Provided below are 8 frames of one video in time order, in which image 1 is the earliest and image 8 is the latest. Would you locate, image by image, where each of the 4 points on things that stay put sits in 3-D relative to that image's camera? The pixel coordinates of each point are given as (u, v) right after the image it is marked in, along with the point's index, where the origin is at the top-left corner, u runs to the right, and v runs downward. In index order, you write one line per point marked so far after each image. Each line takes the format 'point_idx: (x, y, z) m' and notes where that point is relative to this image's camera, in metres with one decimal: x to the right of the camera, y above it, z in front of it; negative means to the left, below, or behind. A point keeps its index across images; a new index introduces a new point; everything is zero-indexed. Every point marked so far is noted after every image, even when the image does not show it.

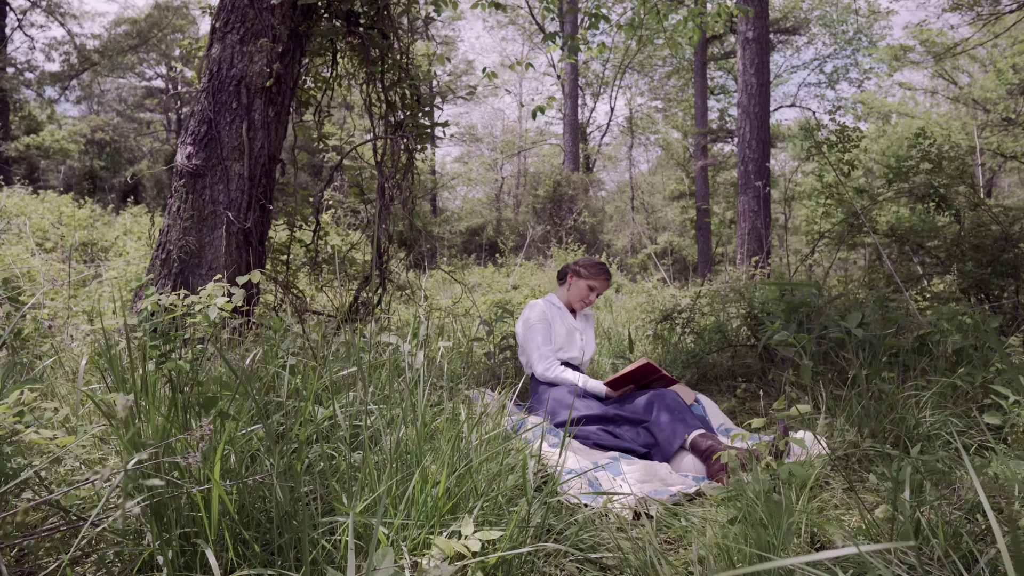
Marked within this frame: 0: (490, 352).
0: (-0.1, -0.4, +4.6) m
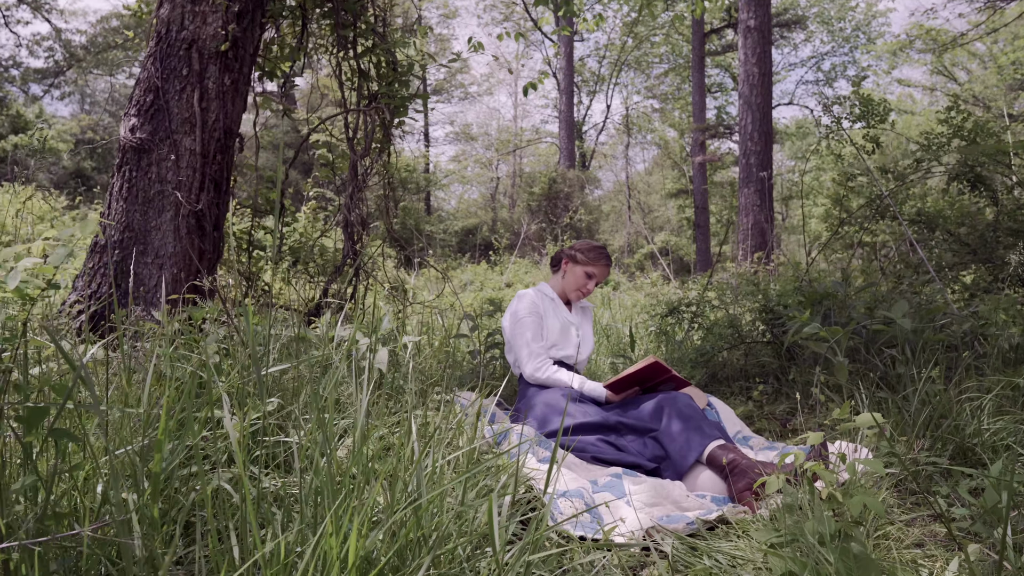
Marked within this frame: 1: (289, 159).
0: (-0.2, -0.3, +4.1) m
1: (-1.1, +0.6, +4.2) m
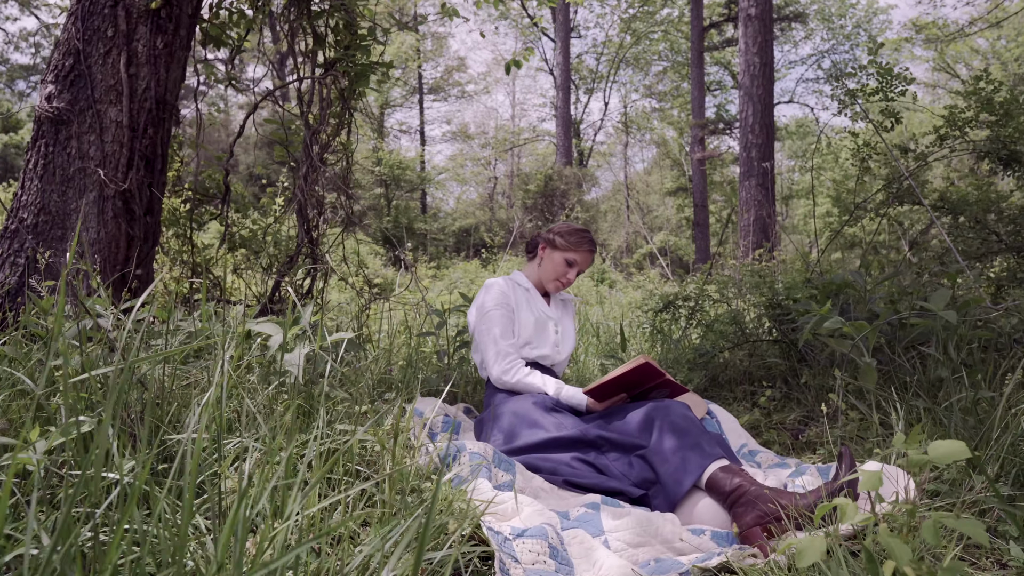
0: (-0.3, -0.3, +3.7) m
1: (-1.2, +0.7, +3.7) m
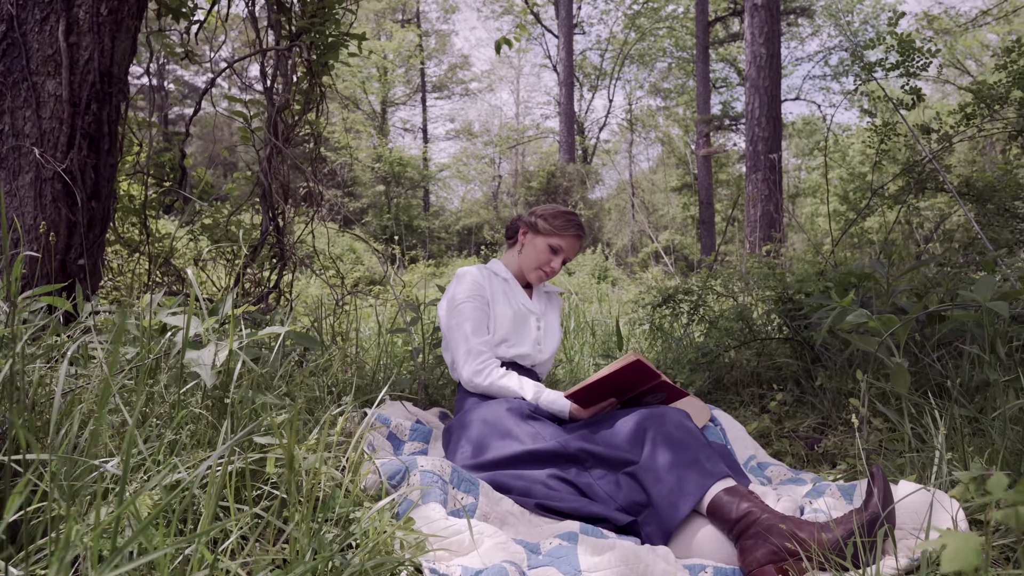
0: (-0.4, -0.2, +3.3) m
1: (-1.3, +0.7, +3.4) m
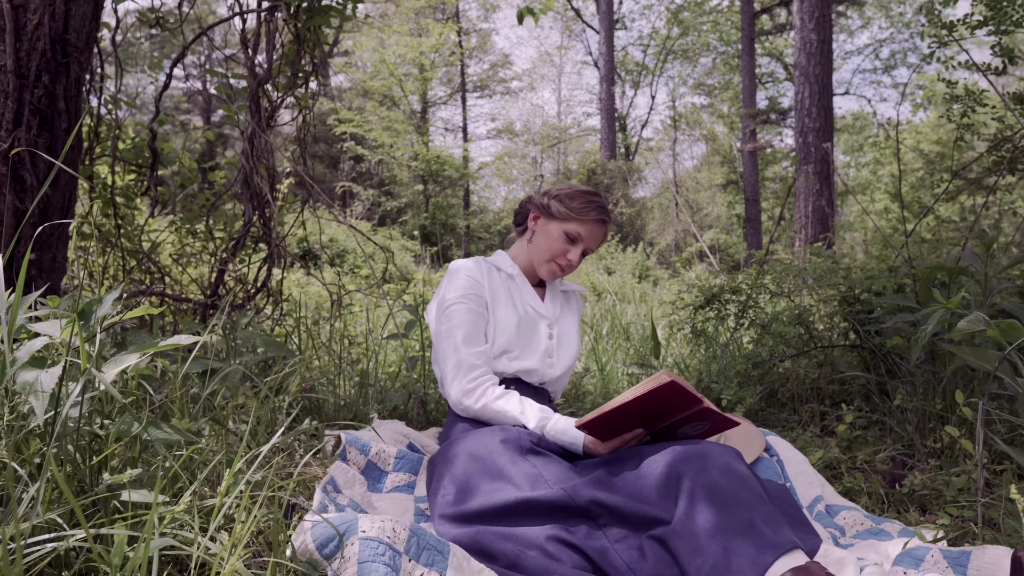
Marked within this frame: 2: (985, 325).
0: (-0.3, -0.2, +2.9) m
1: (-1.2, +0.7, +3.0) m
2: (+0.9, -0.1, +1.5) m
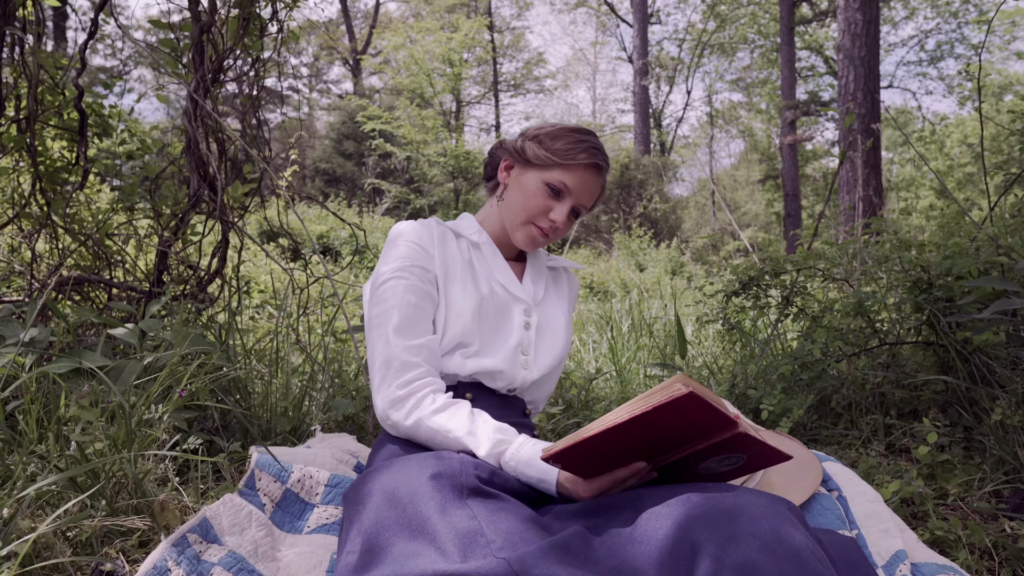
0: (-0.3, -0.2, +2.3) m
1: (-1.3, +0.7, +2.5) m
2: (+0.8, 0.0, +1.0) m
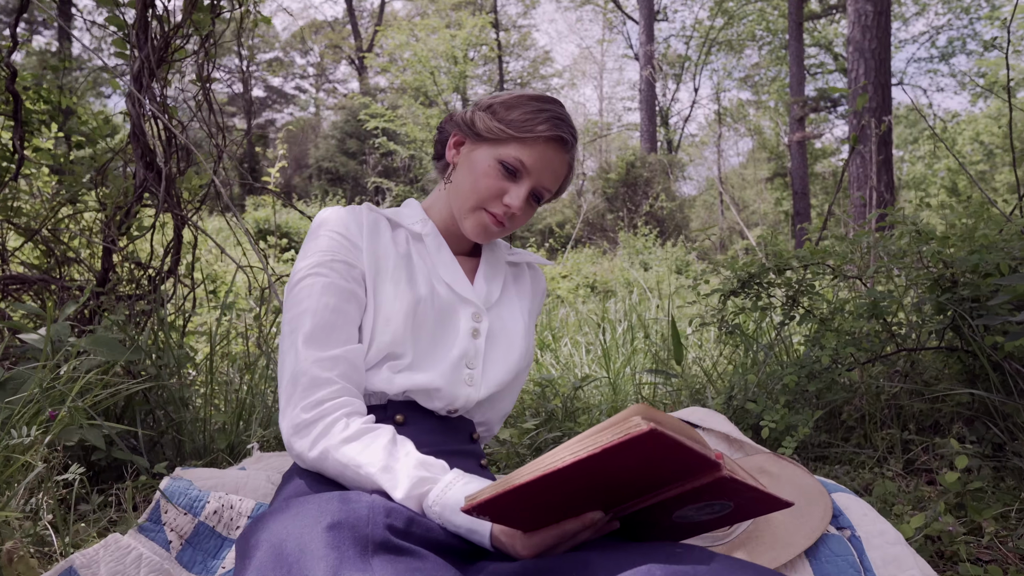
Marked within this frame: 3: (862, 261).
0: (-0.4, -0.2, +2.1) m
1: (-1.3, +0.7, +2.3) m
2: (+0.7, 0.0, +0.7) m
3: (+0.9, +0.1, +2.2) m
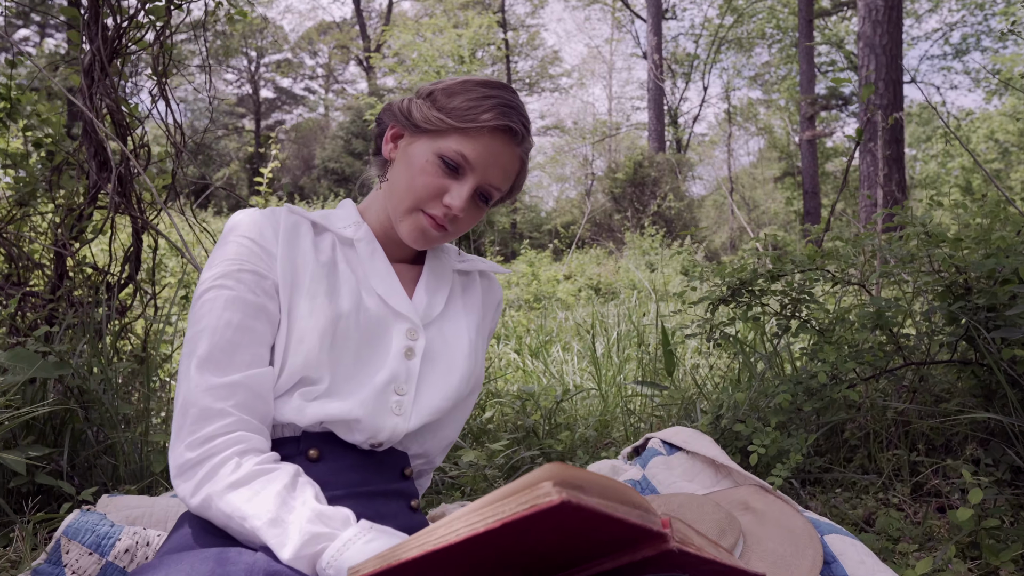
0: (-0.5, -0.2, +1.9) m
1: (-1.4, +0.7, +2.1) m
2: (+0.6, 0.0, +0.5) m
3: (+0.9, +0.1, +2.0) m
